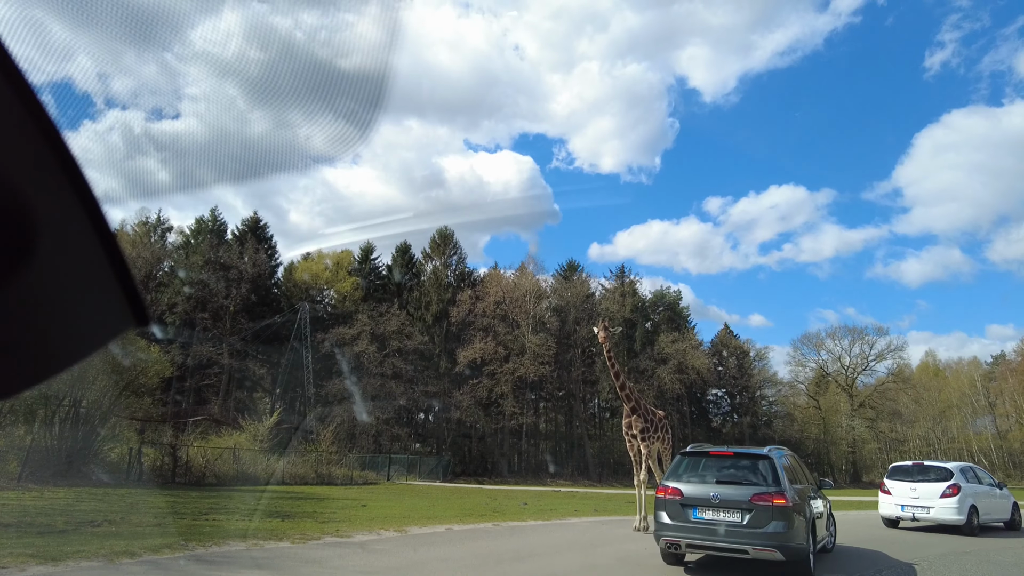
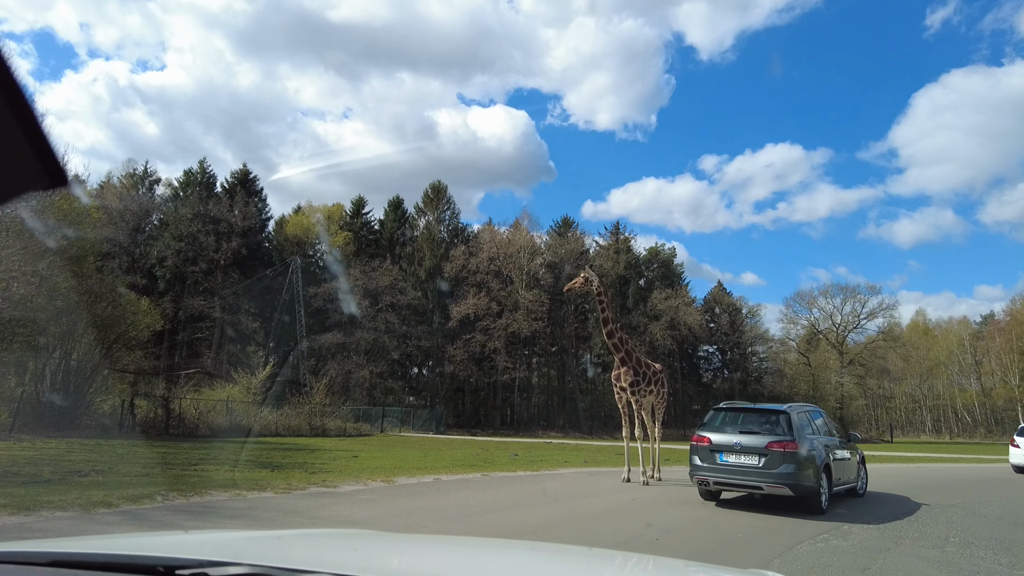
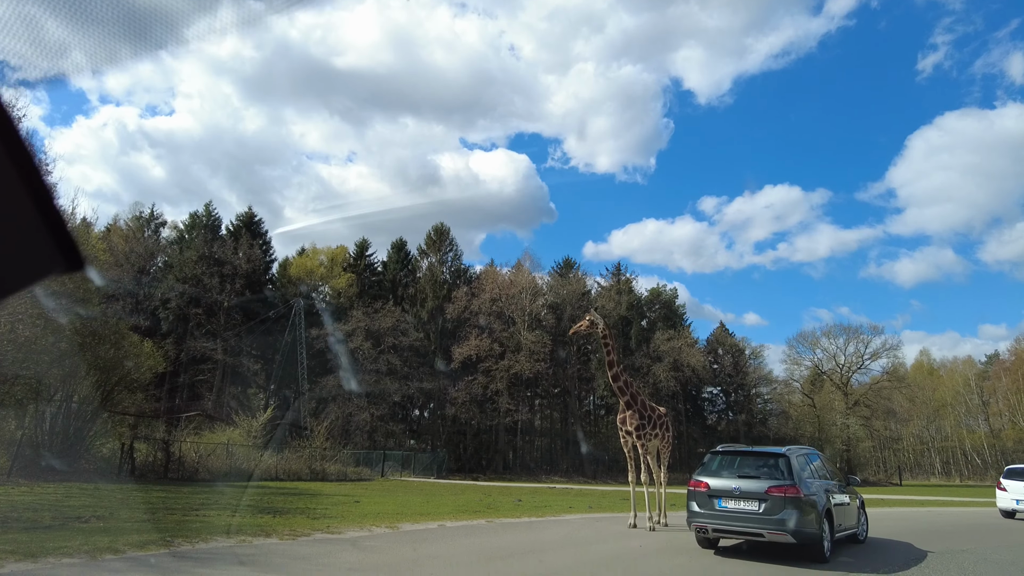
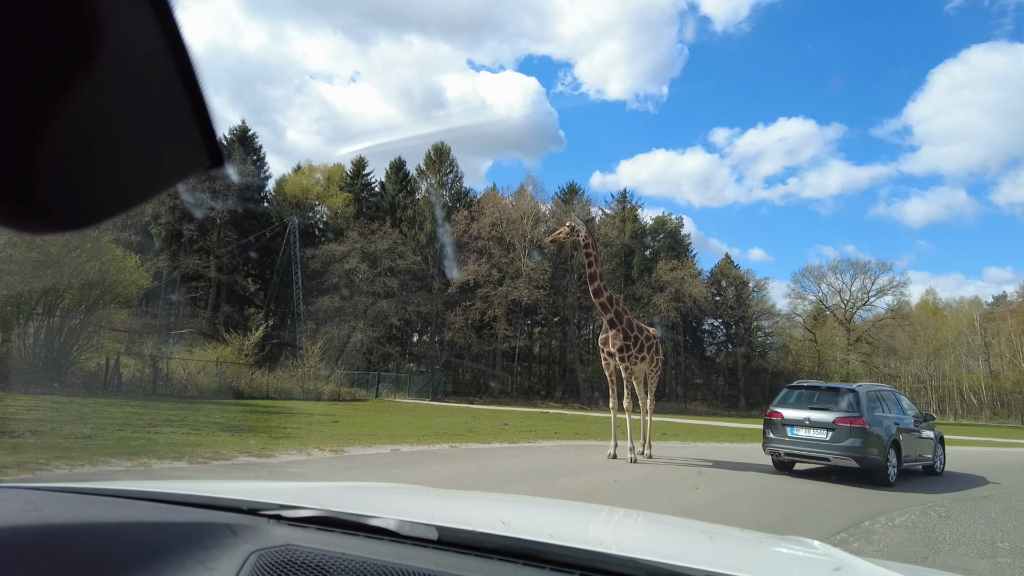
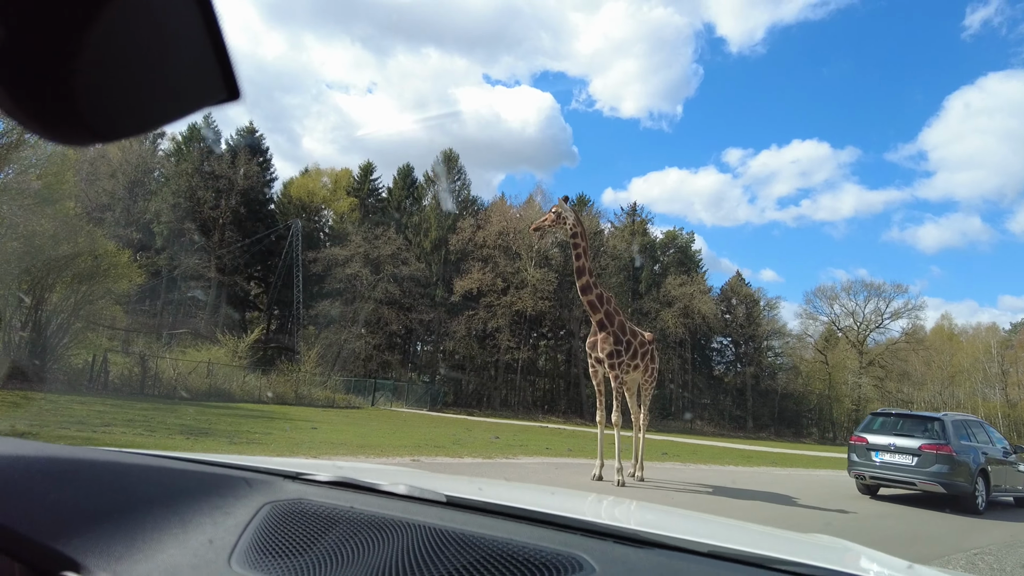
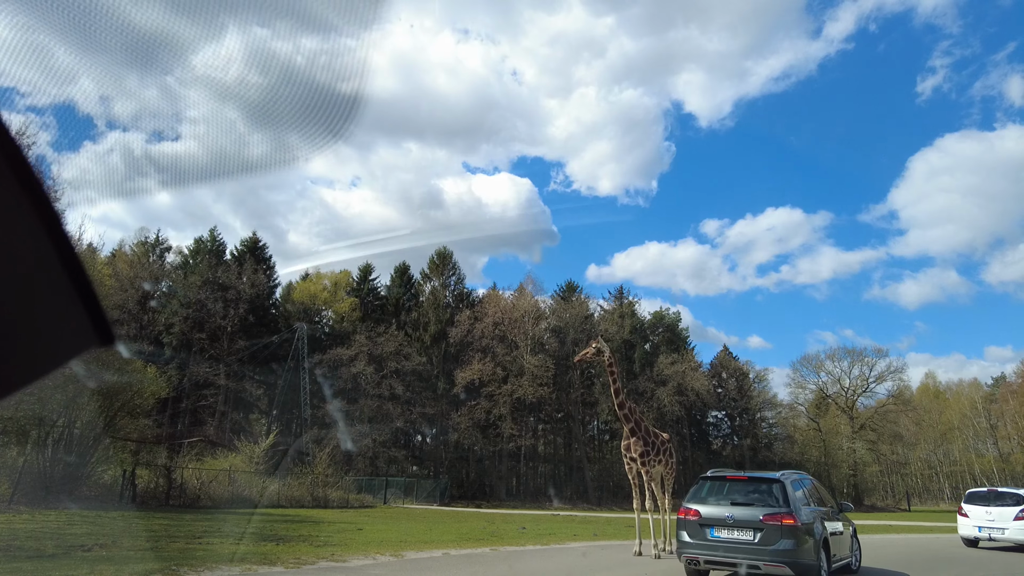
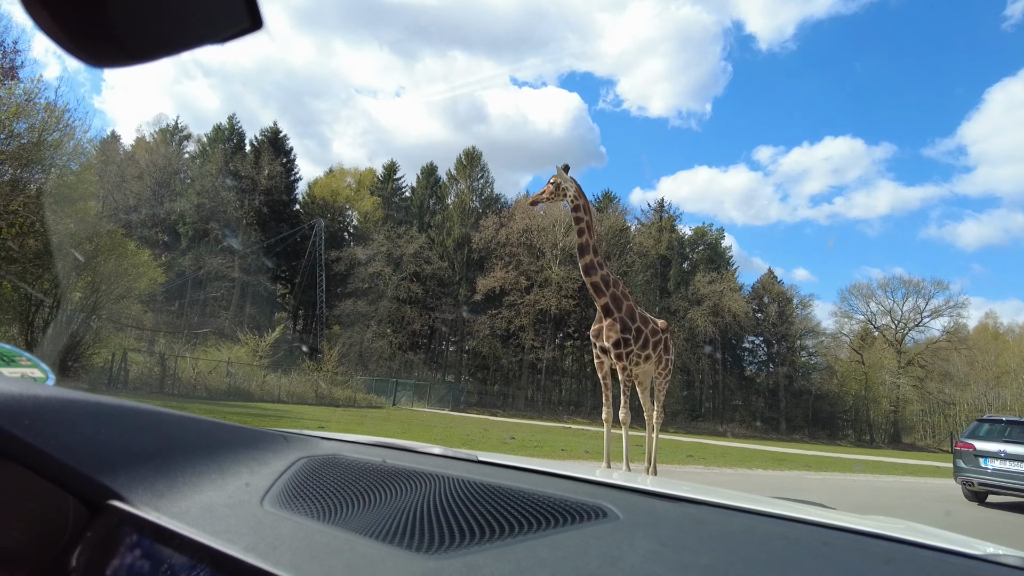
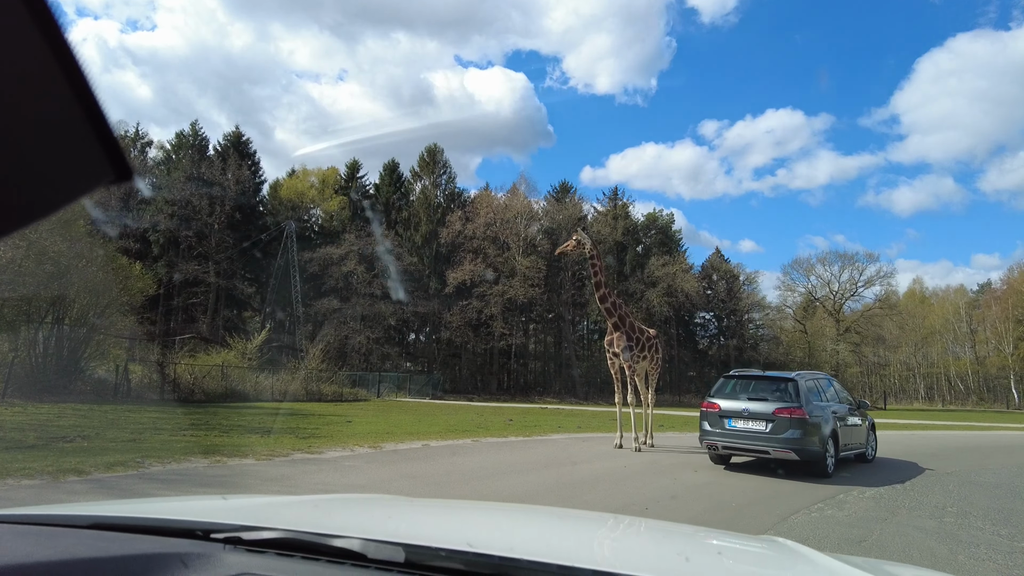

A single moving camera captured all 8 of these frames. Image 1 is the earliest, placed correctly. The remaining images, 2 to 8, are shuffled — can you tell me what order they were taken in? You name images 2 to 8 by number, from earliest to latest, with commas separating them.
6, 3, 2, 8, 4, 5, 7
